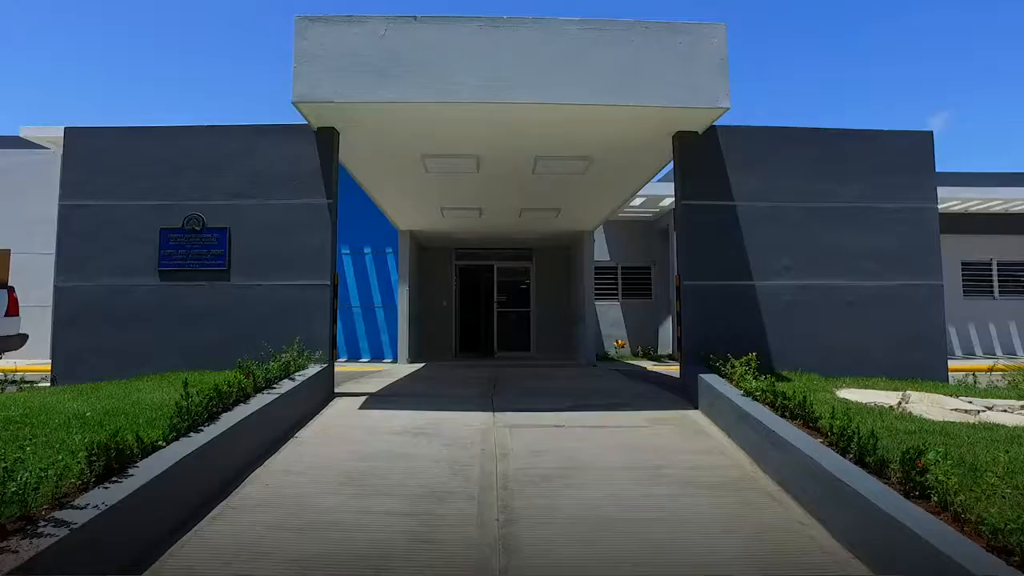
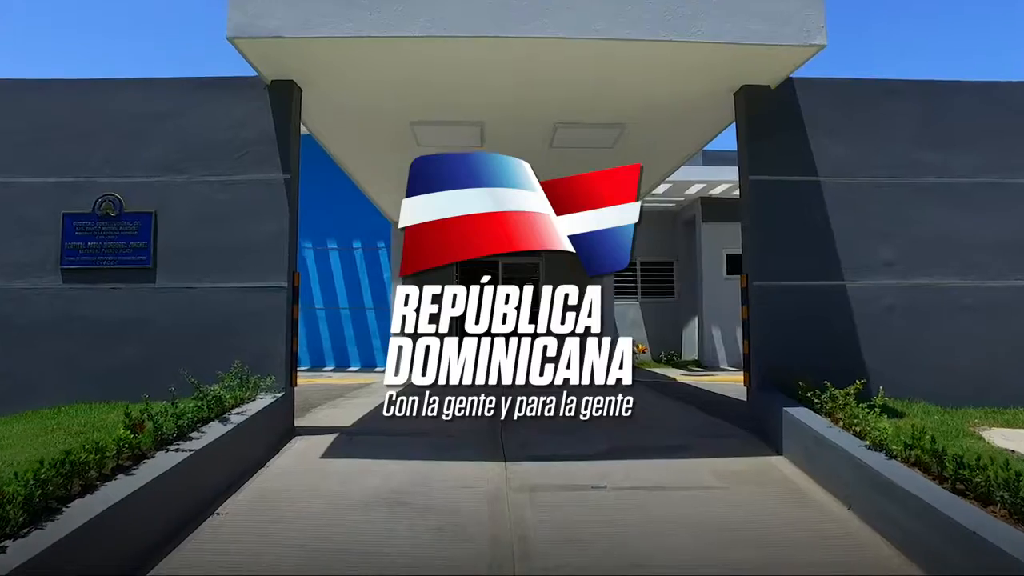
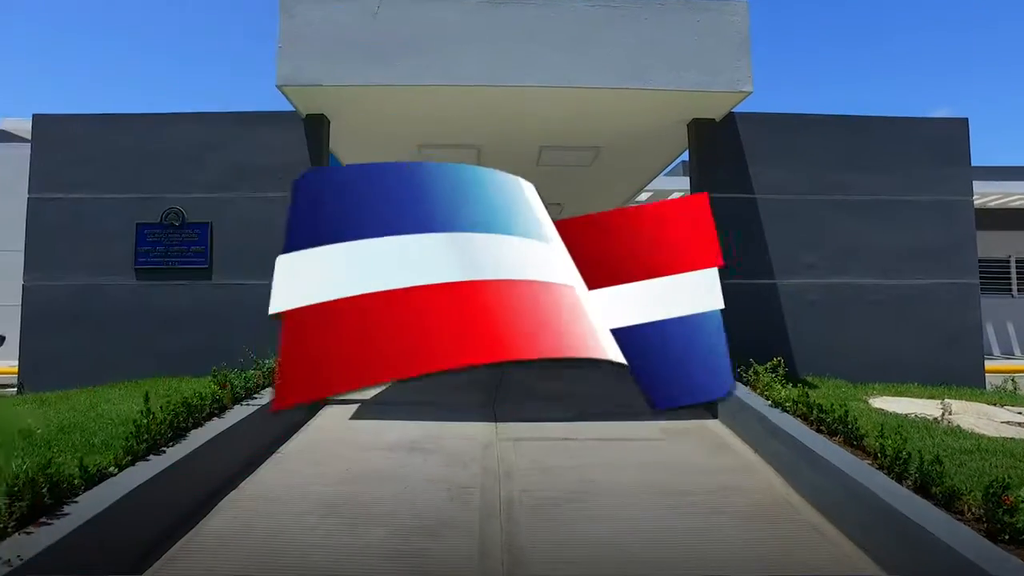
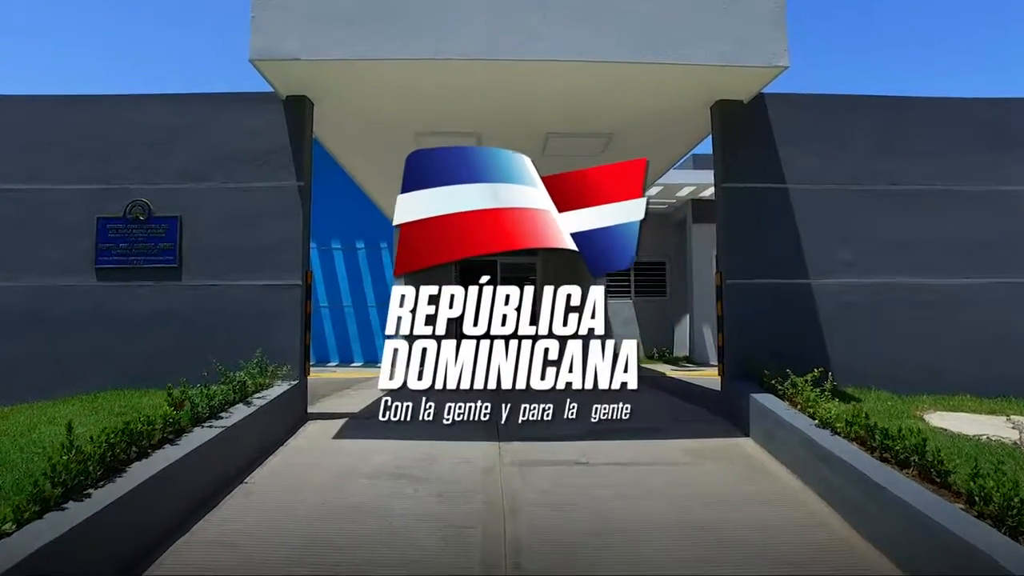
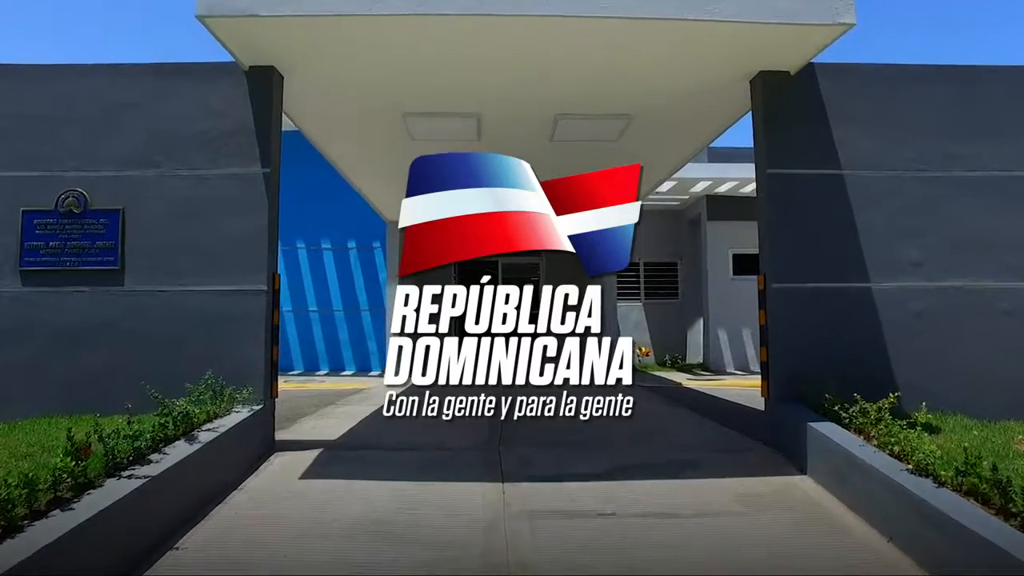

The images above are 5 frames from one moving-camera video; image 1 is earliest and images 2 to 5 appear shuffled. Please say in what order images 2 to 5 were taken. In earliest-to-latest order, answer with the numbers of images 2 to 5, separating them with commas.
3, 4, 2, 5
